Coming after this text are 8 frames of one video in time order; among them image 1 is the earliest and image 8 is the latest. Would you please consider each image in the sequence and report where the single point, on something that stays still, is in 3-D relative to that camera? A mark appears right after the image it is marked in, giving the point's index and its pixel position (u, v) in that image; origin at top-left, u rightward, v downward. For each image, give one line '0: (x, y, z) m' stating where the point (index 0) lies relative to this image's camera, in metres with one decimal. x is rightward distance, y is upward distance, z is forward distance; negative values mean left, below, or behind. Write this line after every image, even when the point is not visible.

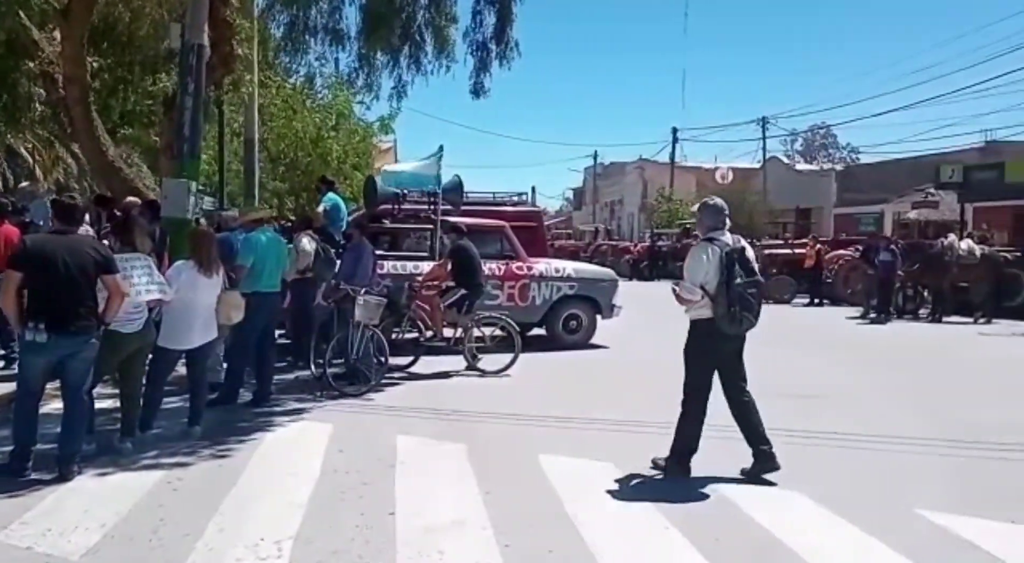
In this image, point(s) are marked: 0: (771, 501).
0: (+2.2, -1.9, +7.3) m
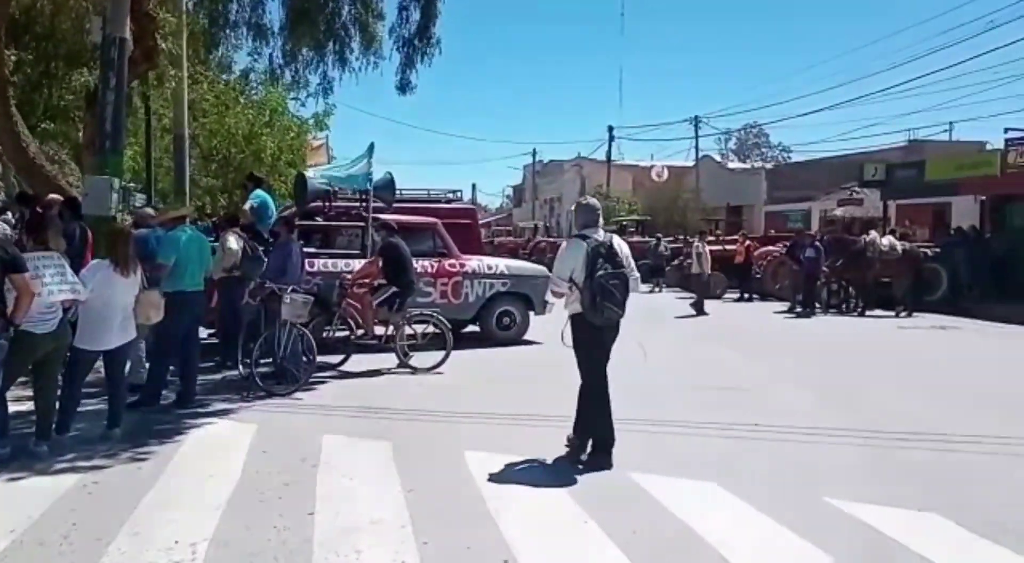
0: (+1.5, -1.8, +7.5) m
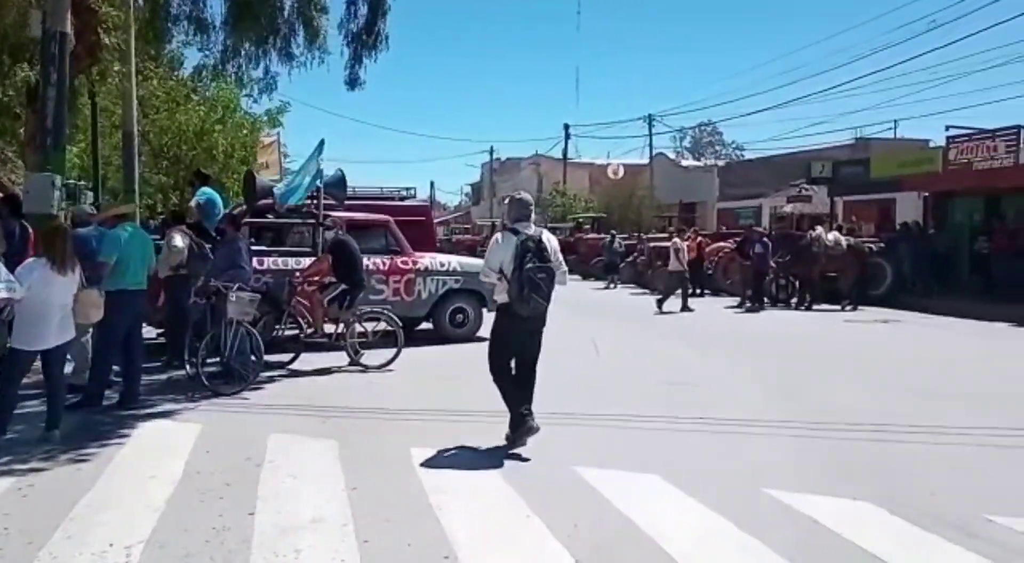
0: (+1.0, -1.8, +7.5) m
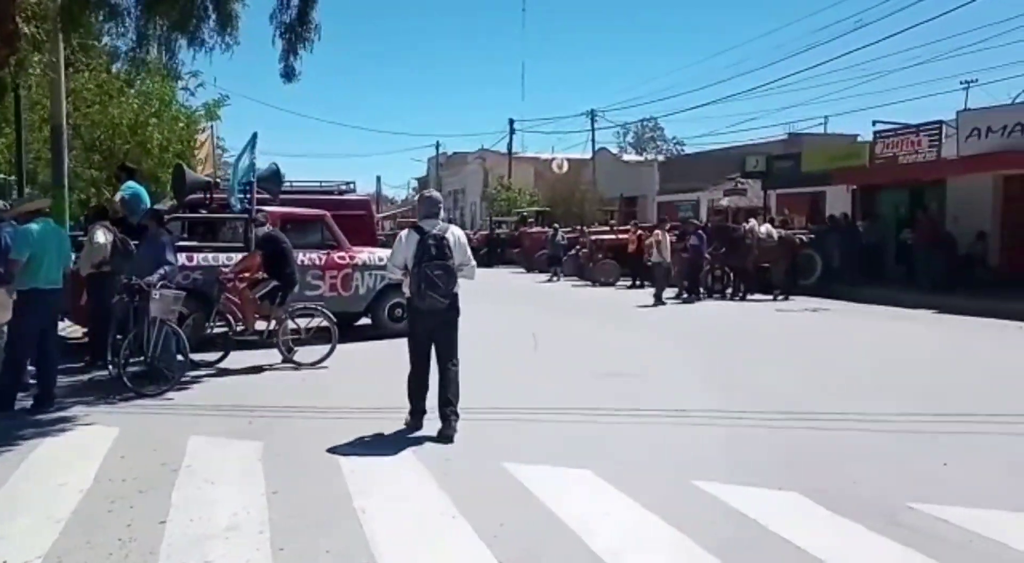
0: (+0.4, -1.7, +7.5) m
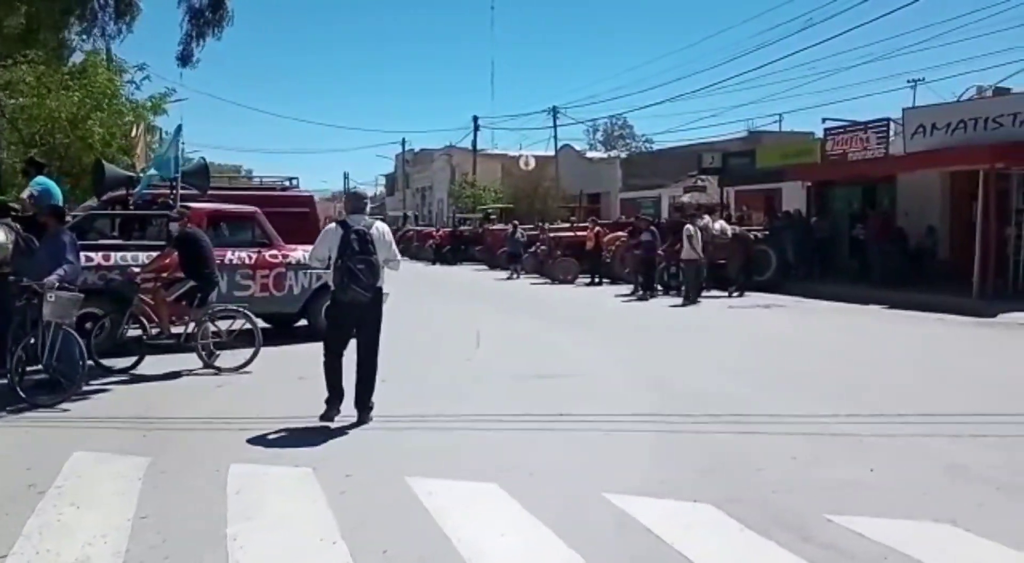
0: (-0.4, -1.7, +6.8) m
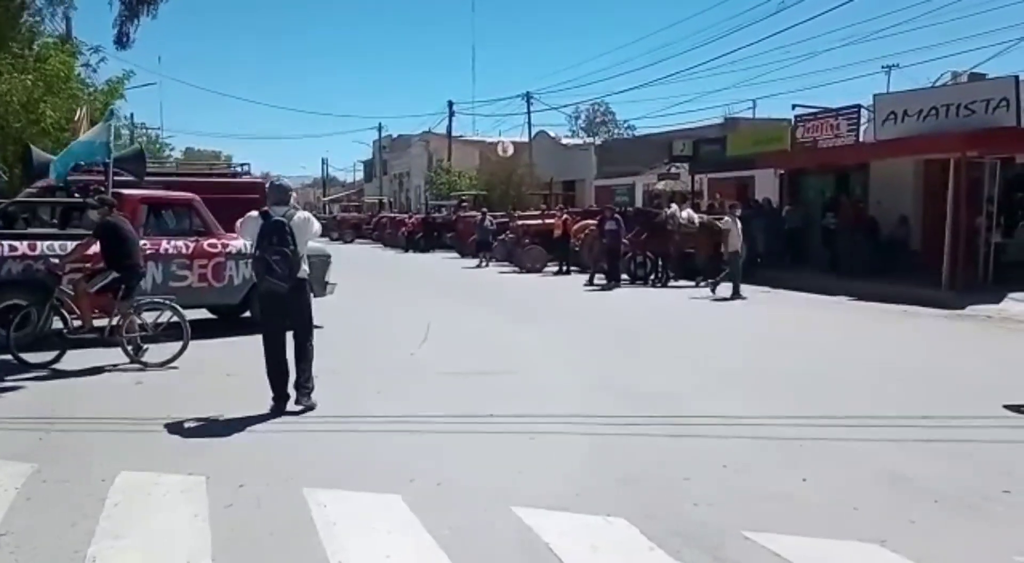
0: (-1.1, -1.7, +6.3) m
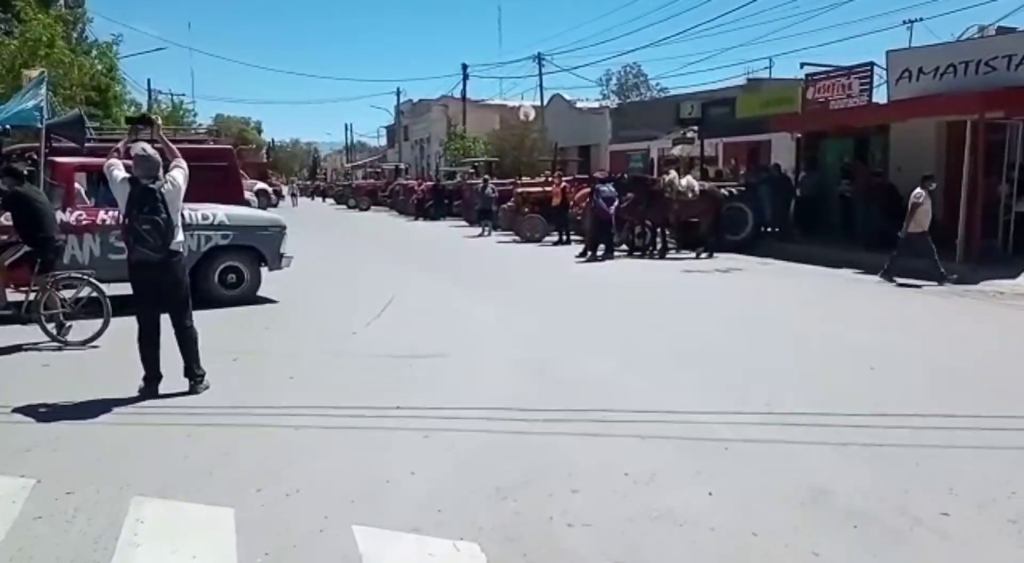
0: (-2.1, -1.6, +5.4) m
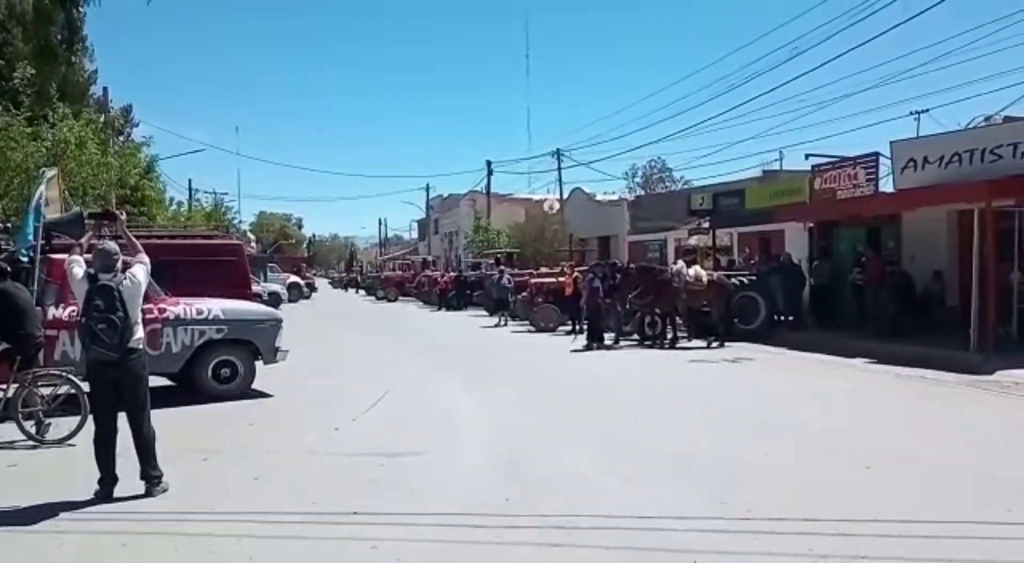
0: (-2.5, -2.2, +5.1) m
